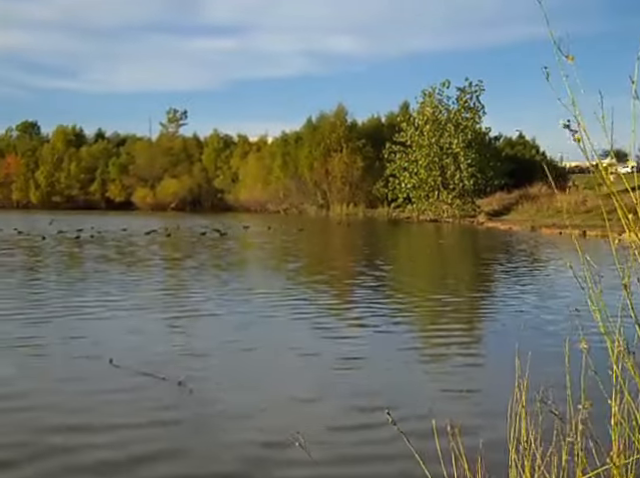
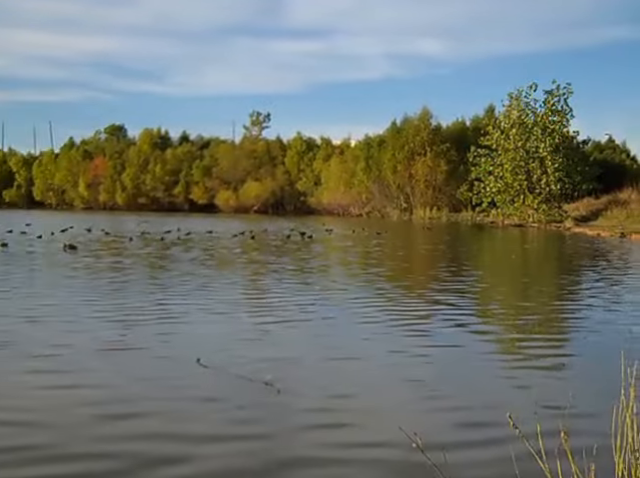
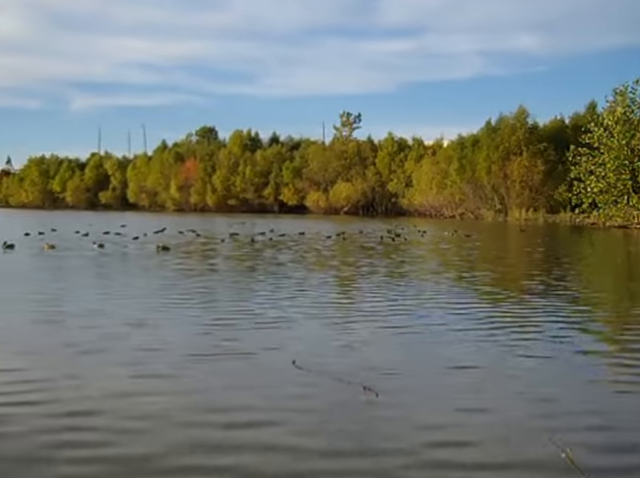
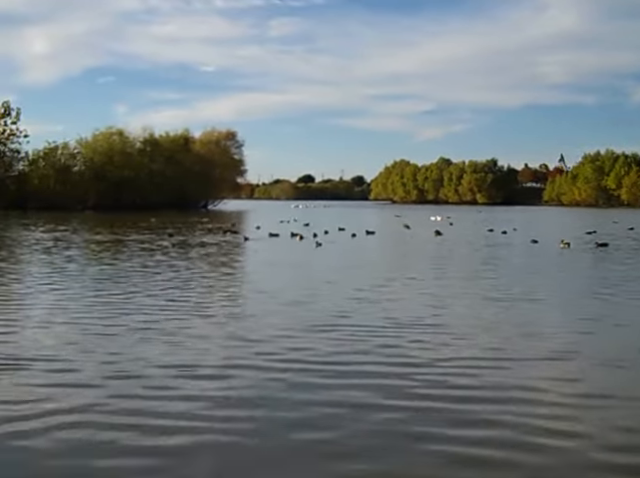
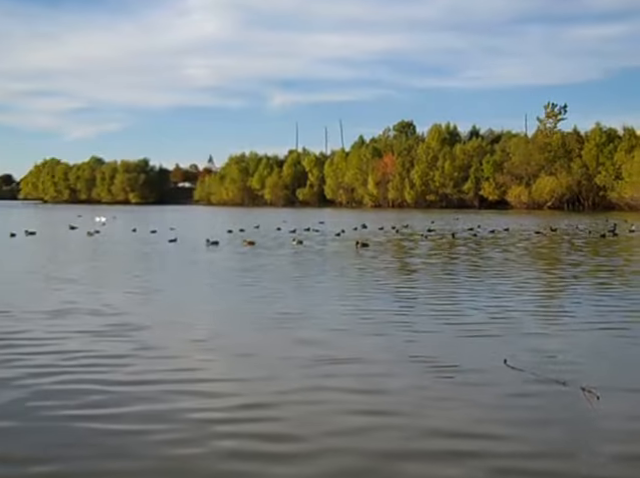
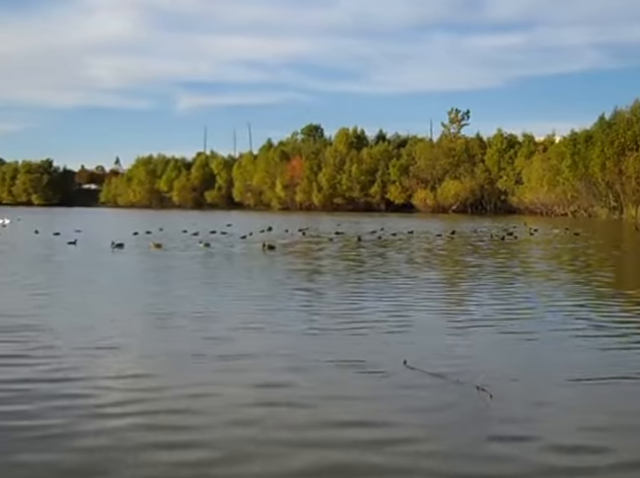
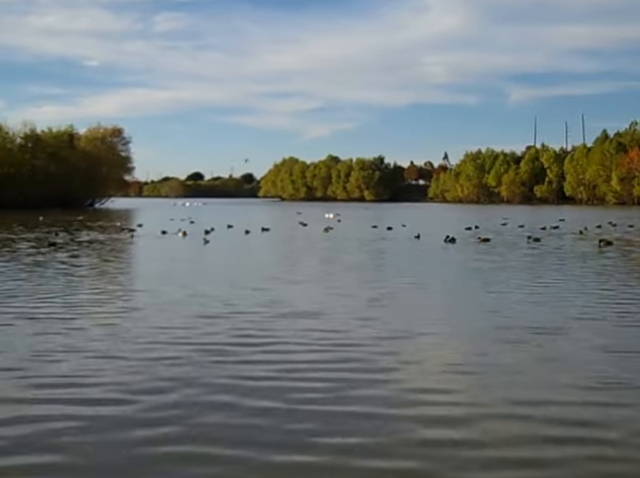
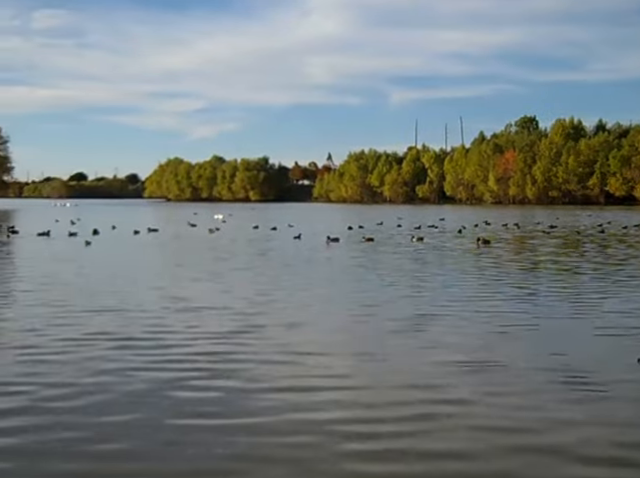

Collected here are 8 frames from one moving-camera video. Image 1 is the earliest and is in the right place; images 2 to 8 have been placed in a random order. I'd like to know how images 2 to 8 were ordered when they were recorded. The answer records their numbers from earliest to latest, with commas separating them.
2, 3, 6, 5, 8, 7, 4
